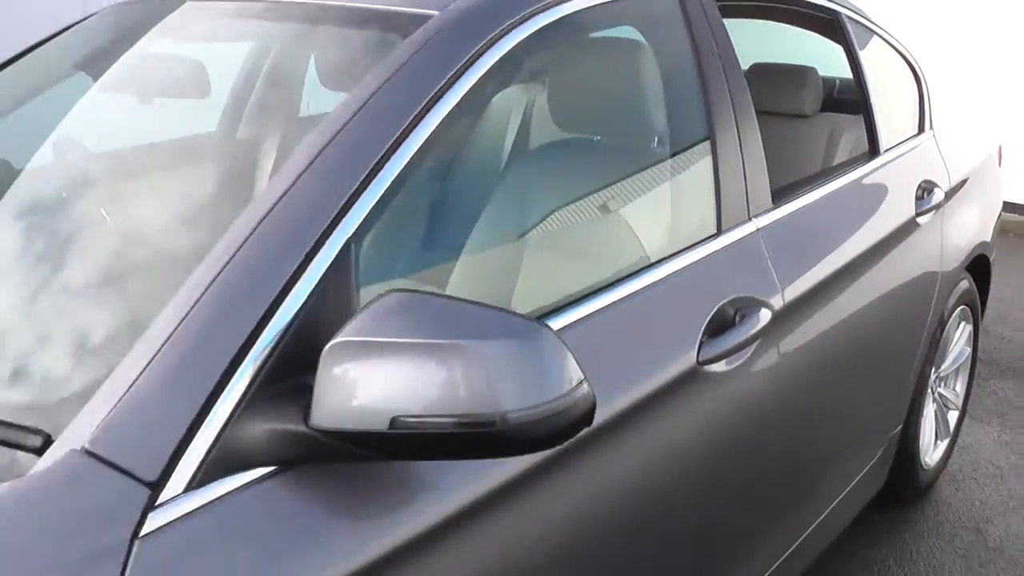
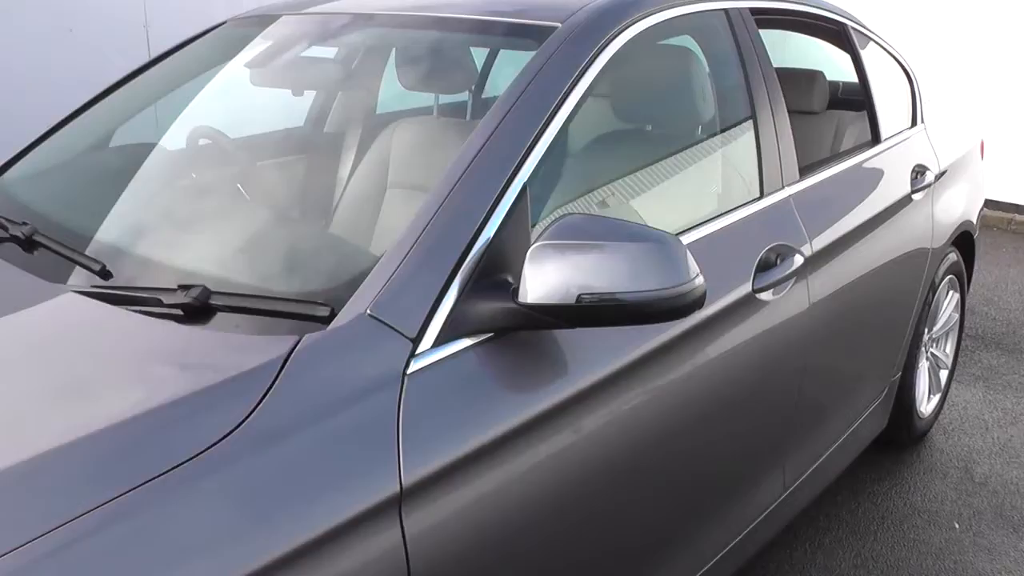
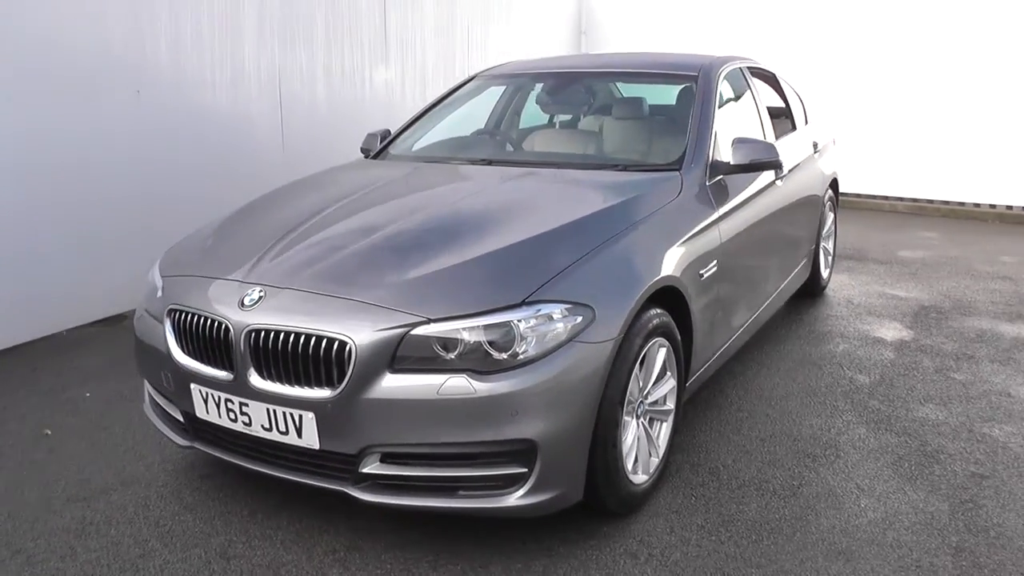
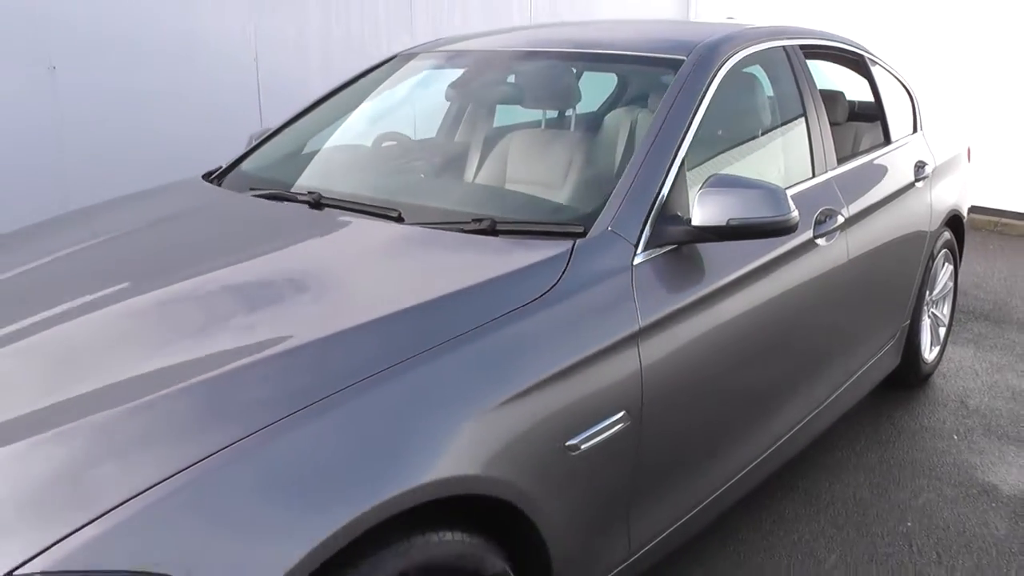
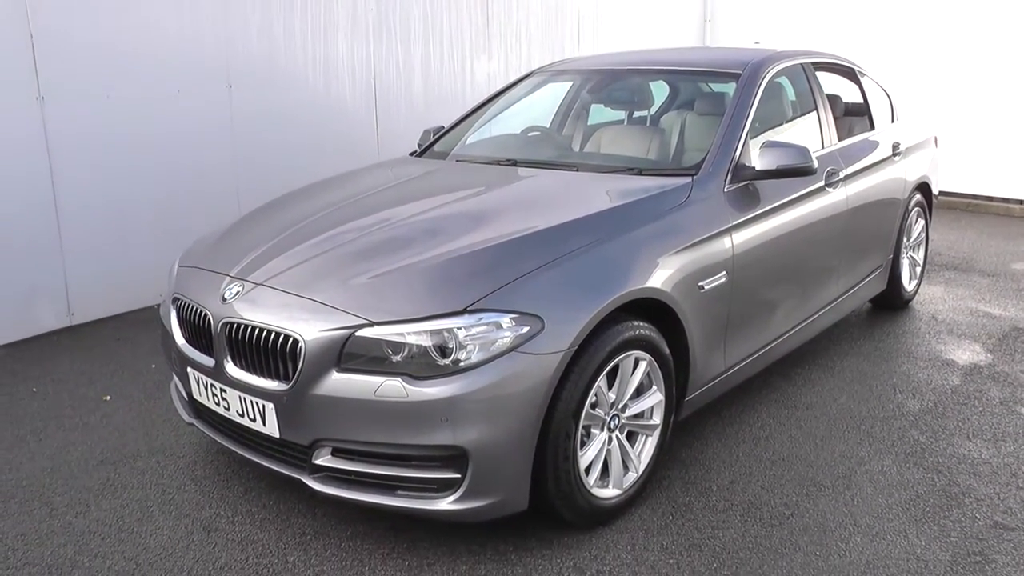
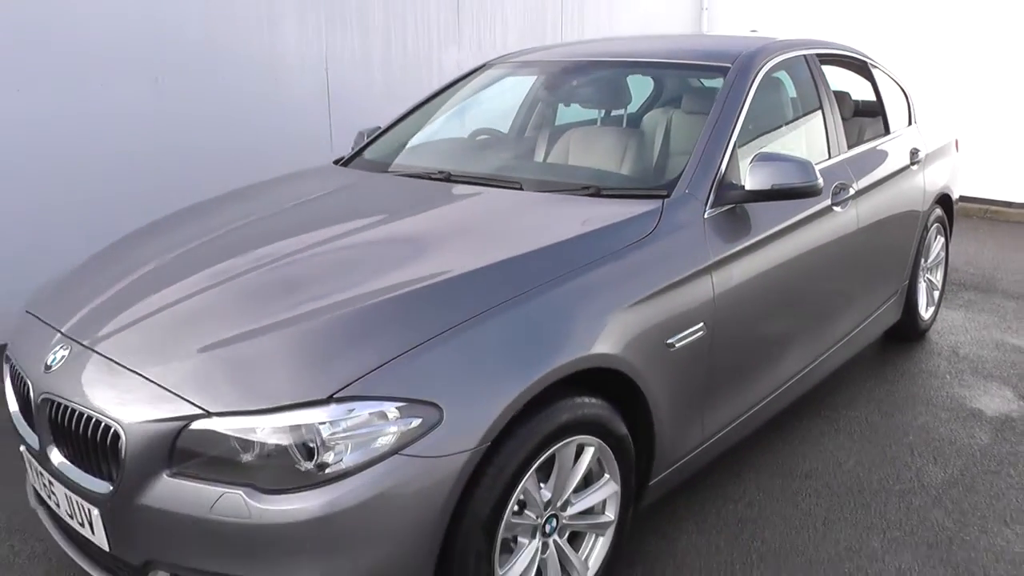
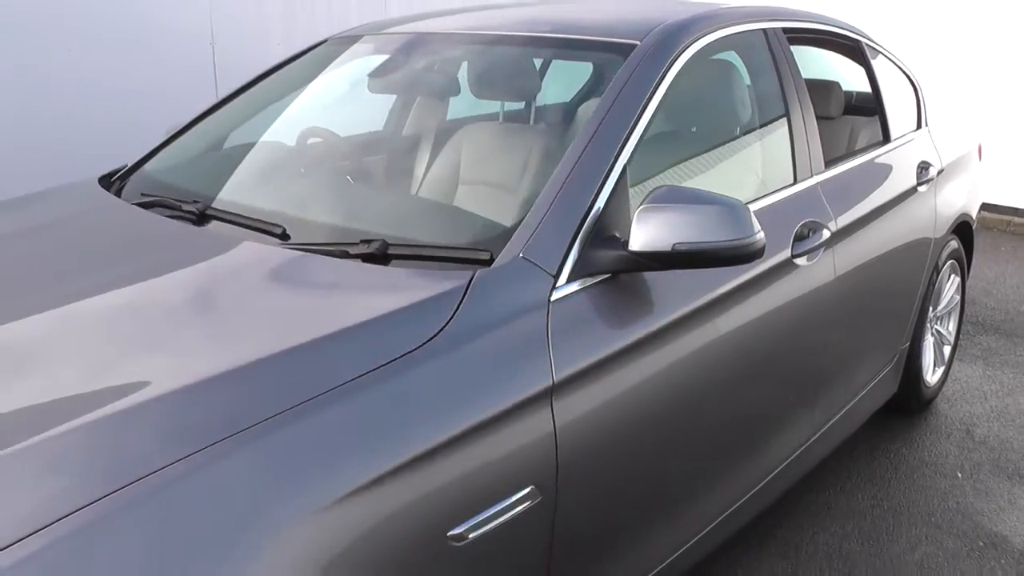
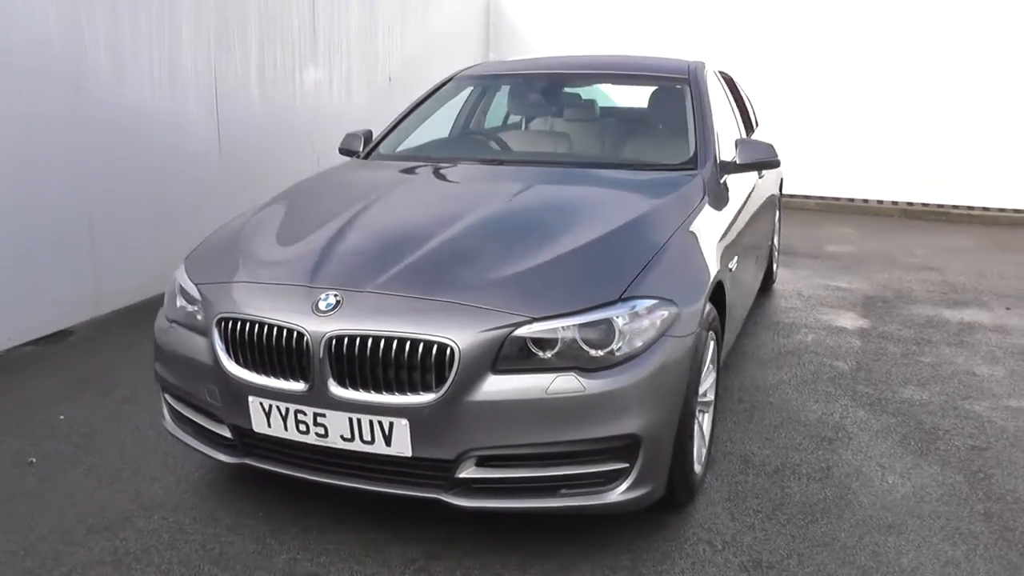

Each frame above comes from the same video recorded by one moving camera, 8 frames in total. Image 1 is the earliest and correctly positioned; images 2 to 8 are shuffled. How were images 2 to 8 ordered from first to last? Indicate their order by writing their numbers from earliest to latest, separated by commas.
2, 7, 4, 6, 5, 3, 8
